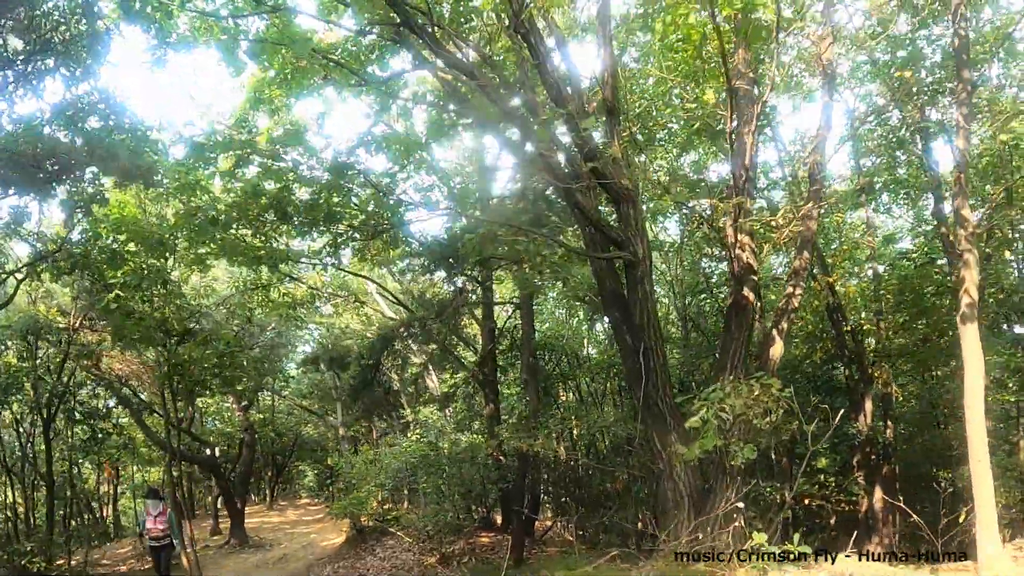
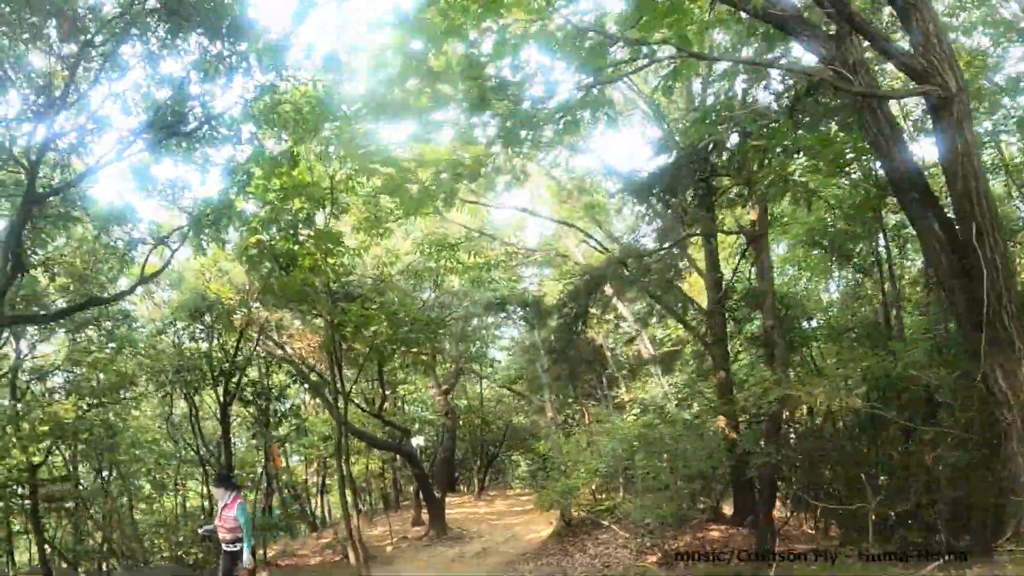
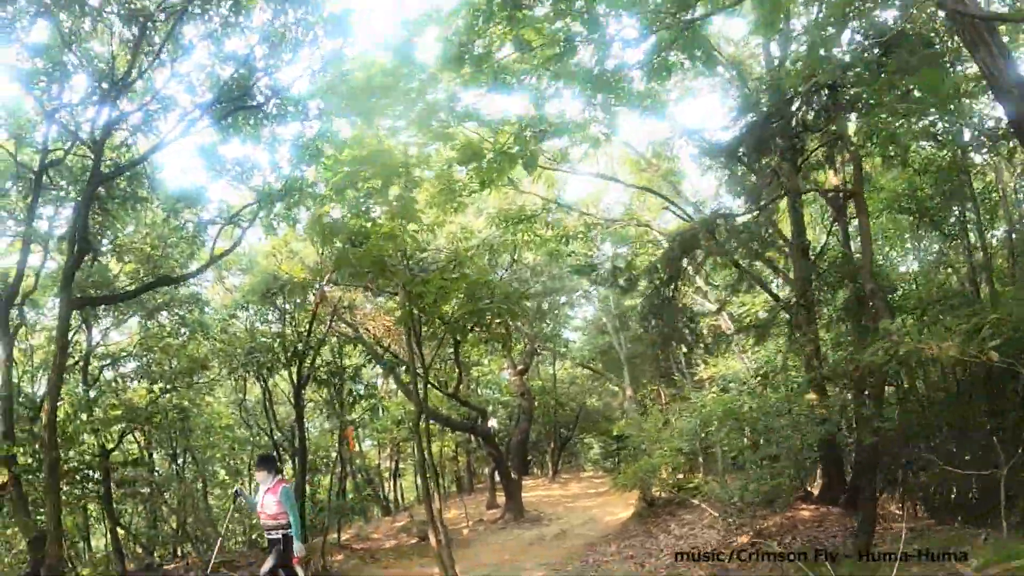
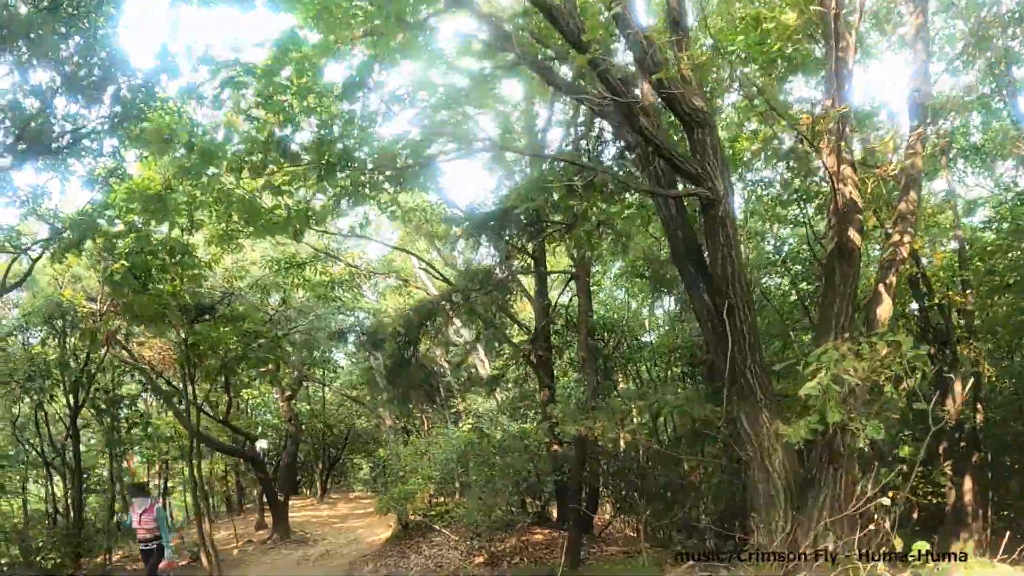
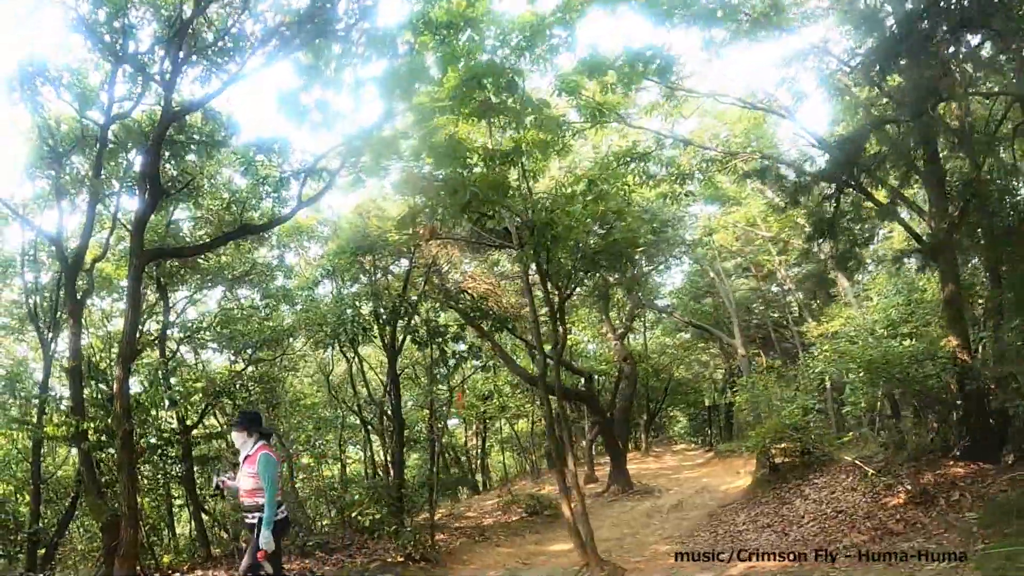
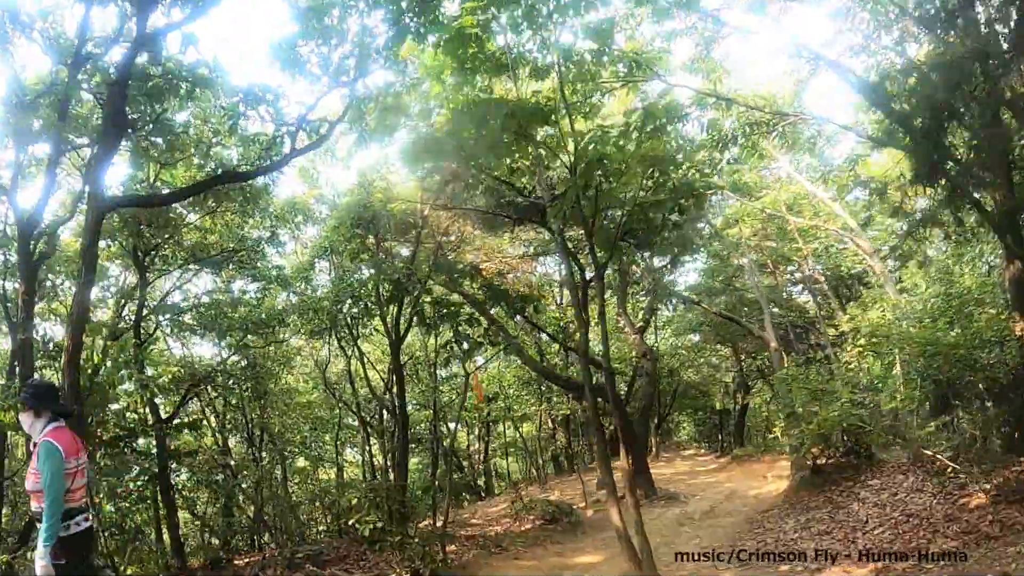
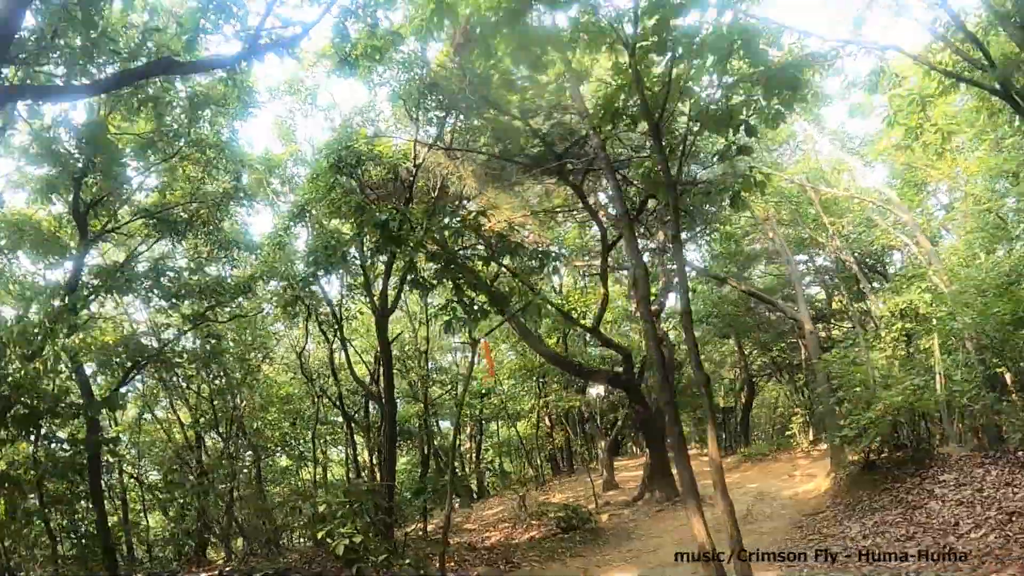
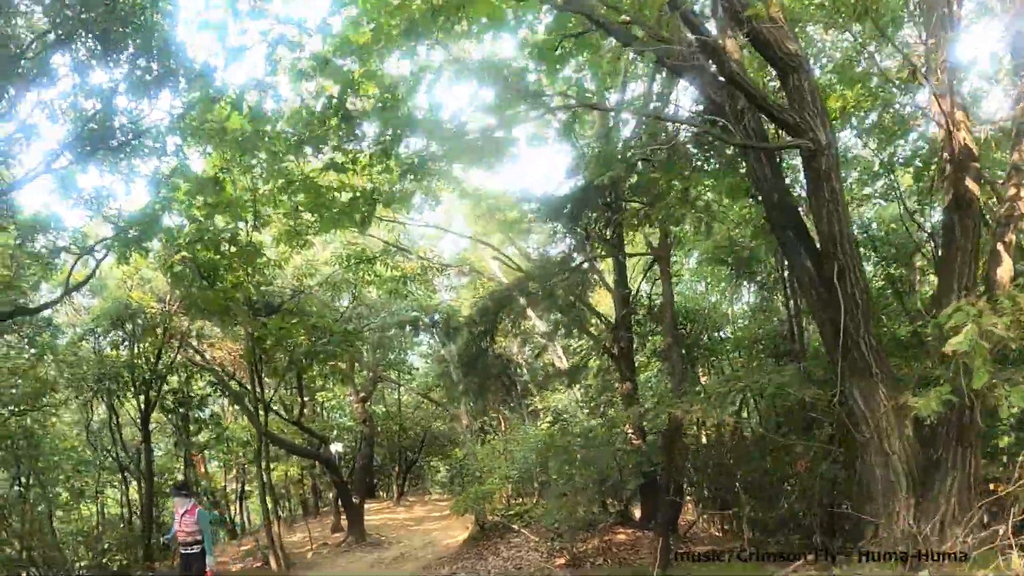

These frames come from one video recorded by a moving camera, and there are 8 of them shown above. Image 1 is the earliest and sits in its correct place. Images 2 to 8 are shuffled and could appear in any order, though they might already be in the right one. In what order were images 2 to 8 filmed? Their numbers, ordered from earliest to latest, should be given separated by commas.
4, 8, 2, 3, 5, 6, 7
